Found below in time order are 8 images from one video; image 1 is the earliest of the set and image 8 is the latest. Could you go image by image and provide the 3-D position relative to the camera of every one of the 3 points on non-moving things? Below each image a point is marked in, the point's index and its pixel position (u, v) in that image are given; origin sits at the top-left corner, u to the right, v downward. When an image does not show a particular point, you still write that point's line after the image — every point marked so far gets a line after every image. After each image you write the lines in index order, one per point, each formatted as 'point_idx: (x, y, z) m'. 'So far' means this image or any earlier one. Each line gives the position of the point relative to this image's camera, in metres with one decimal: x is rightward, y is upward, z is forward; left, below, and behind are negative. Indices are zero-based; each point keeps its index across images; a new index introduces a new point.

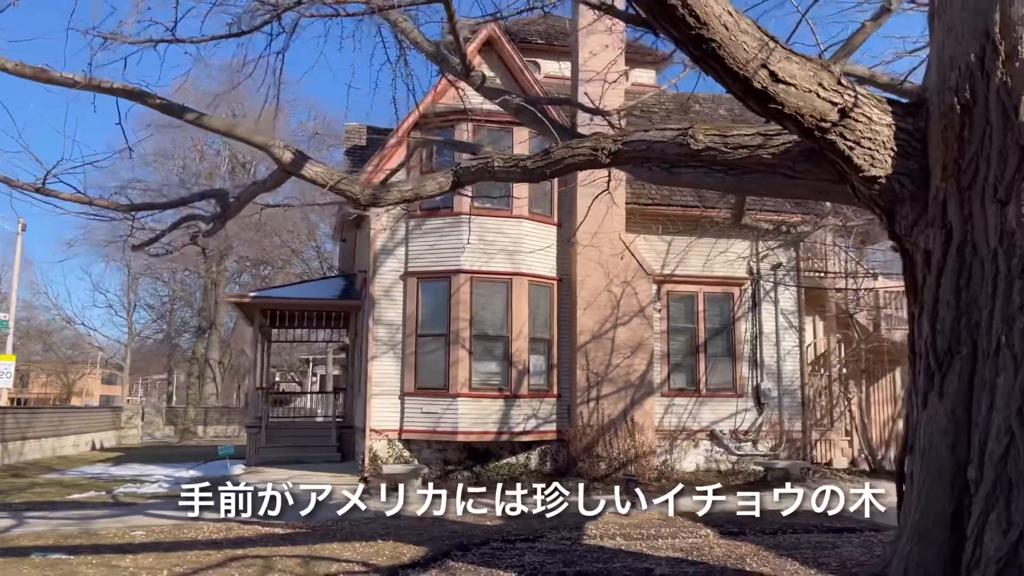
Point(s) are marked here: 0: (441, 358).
0: (-1.1, -1.1, +13.7) m
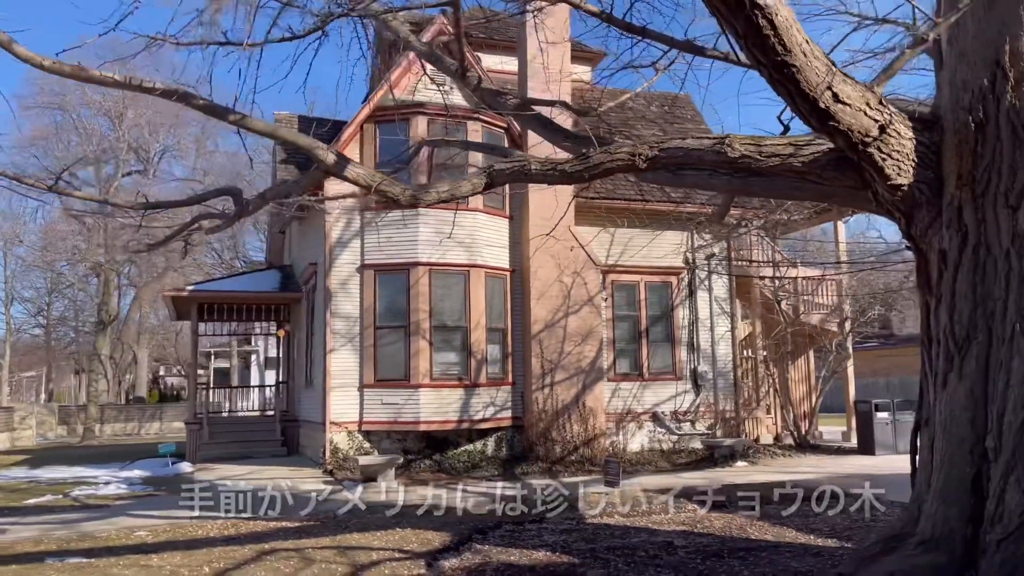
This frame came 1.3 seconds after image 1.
0: (-1.8, -1.0, +13.9) m
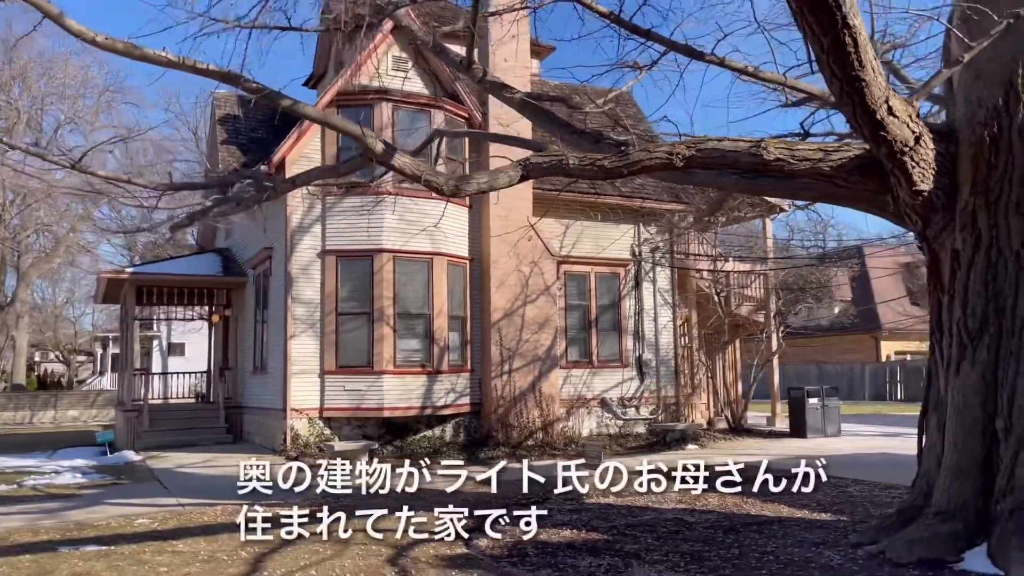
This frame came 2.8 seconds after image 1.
0: (-2.4, -0.8, +13.9) m
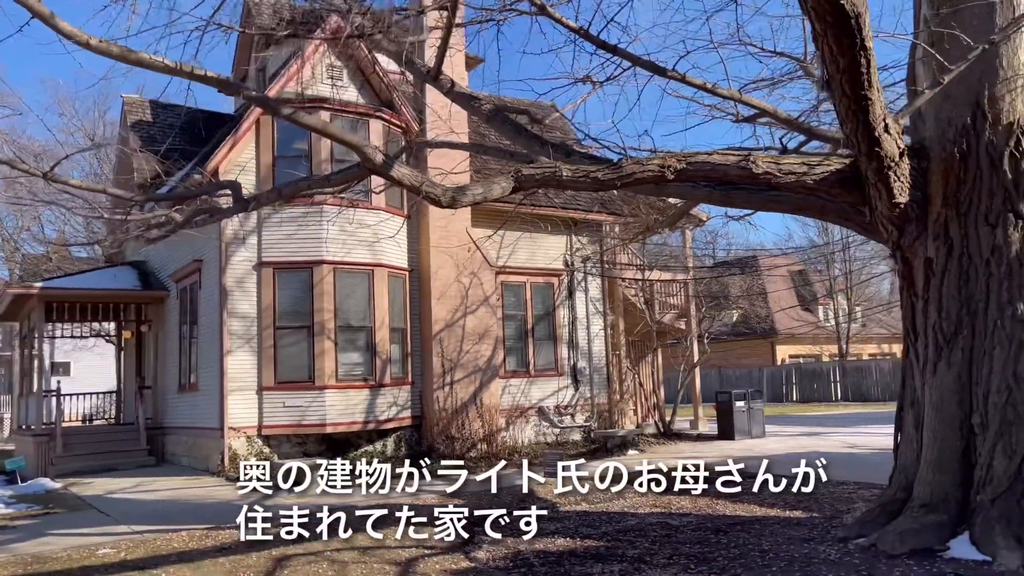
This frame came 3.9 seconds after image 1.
0: (-3.3, -1.0, +13.5) m
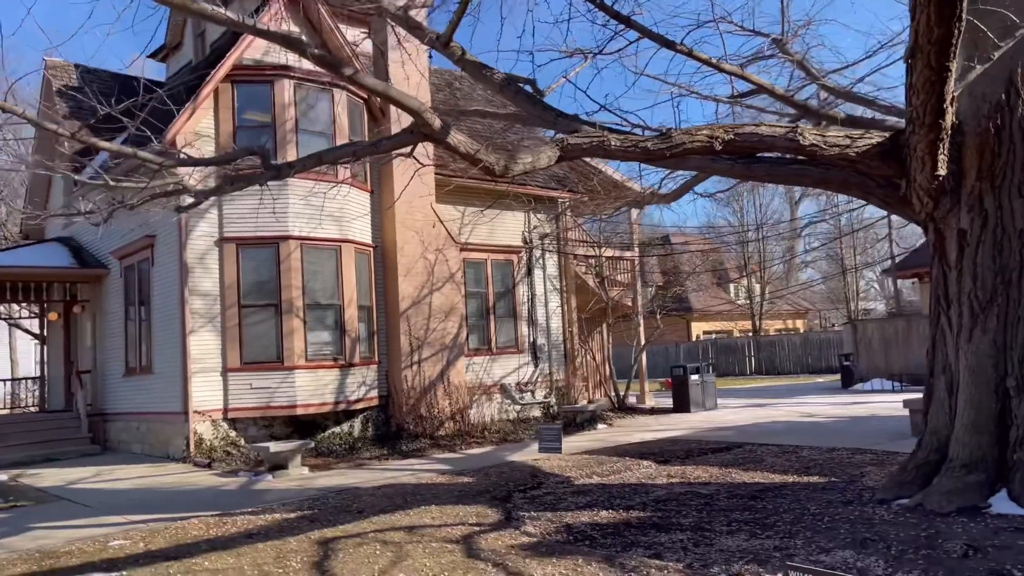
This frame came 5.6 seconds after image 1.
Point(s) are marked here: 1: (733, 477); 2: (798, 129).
0: (-3.7, -0.6, +13.0) m
1: (+2.2, -1.9, +8.5) m
2: (+2.3, +1.3, +6.9) m
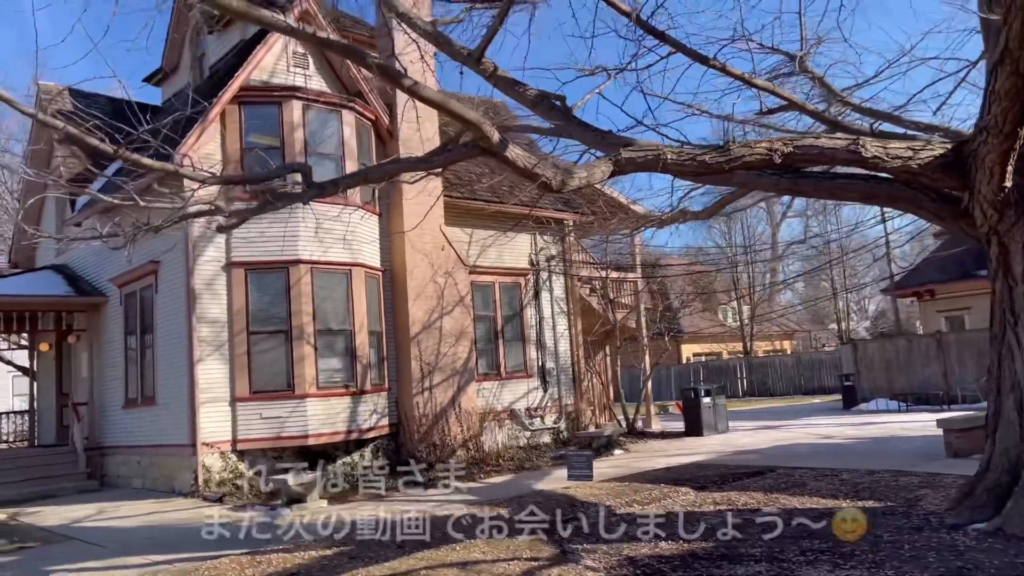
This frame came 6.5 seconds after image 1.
0: (-3.4, -1.0, +12.6) m
1: (+2.6, -2.1, +8.2) m
2: (+2.7, +1.1, +6.7) m
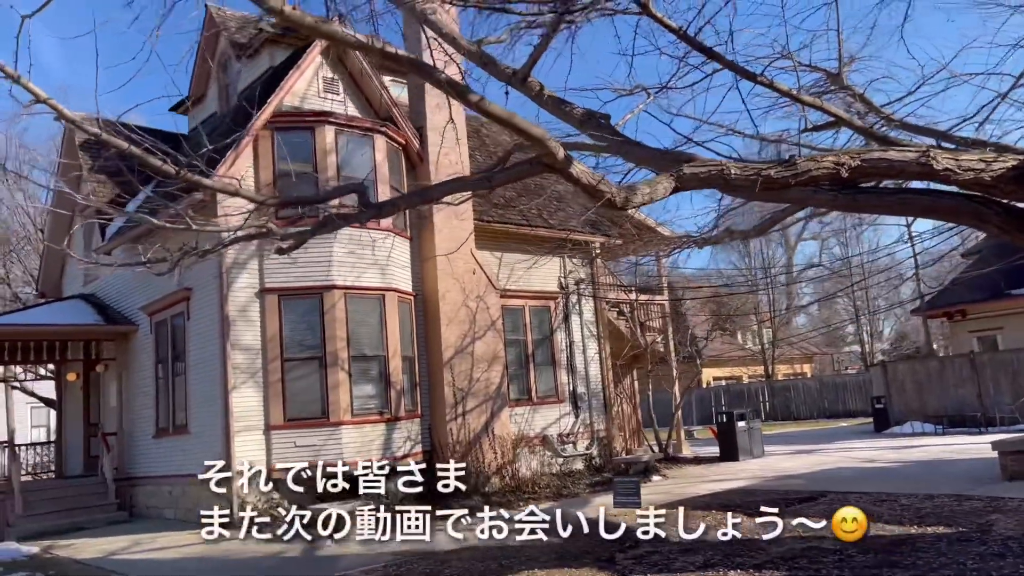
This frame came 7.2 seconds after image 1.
0: (-2.9, -1.4, +12.4) m
1: (+3.1, -2.2, +7.9) m
2: (+3.1, +1.0, +6.5) m
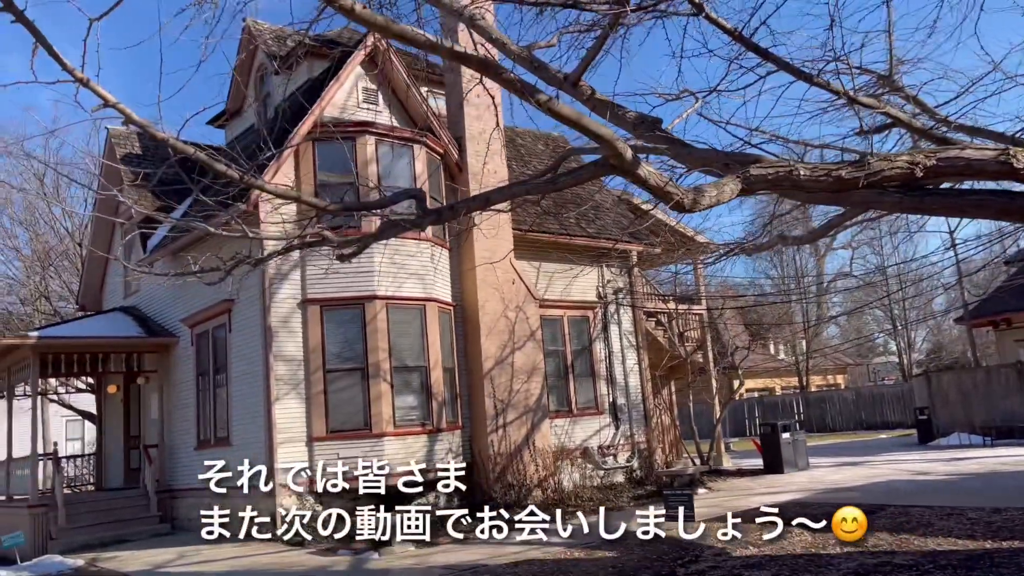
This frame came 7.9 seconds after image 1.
0: (-2.2, -1.5, +12.3) m
1: (+3.6, -2.3, +7.6) m
2: (+3.6, +1.0, +6.3) m
